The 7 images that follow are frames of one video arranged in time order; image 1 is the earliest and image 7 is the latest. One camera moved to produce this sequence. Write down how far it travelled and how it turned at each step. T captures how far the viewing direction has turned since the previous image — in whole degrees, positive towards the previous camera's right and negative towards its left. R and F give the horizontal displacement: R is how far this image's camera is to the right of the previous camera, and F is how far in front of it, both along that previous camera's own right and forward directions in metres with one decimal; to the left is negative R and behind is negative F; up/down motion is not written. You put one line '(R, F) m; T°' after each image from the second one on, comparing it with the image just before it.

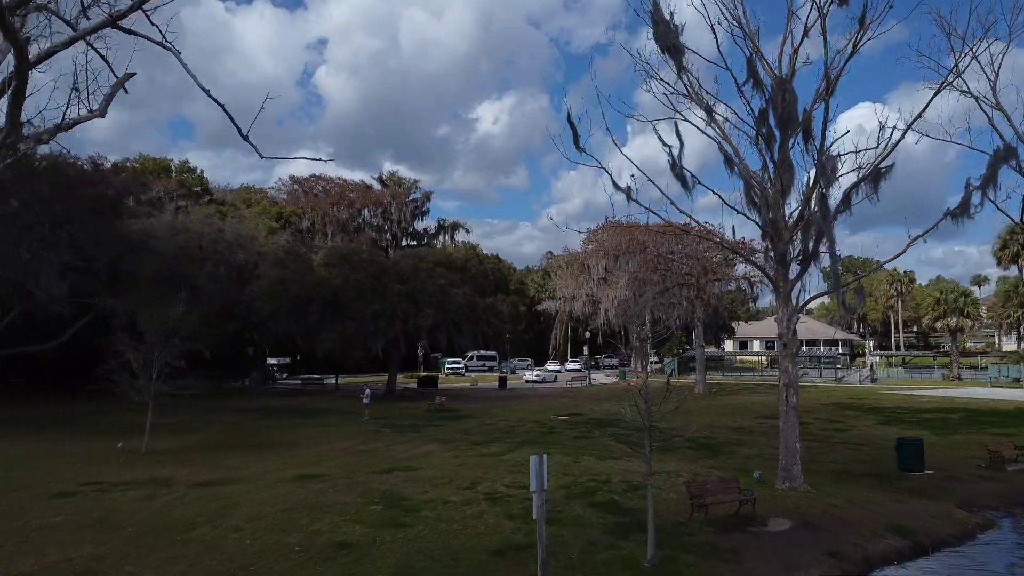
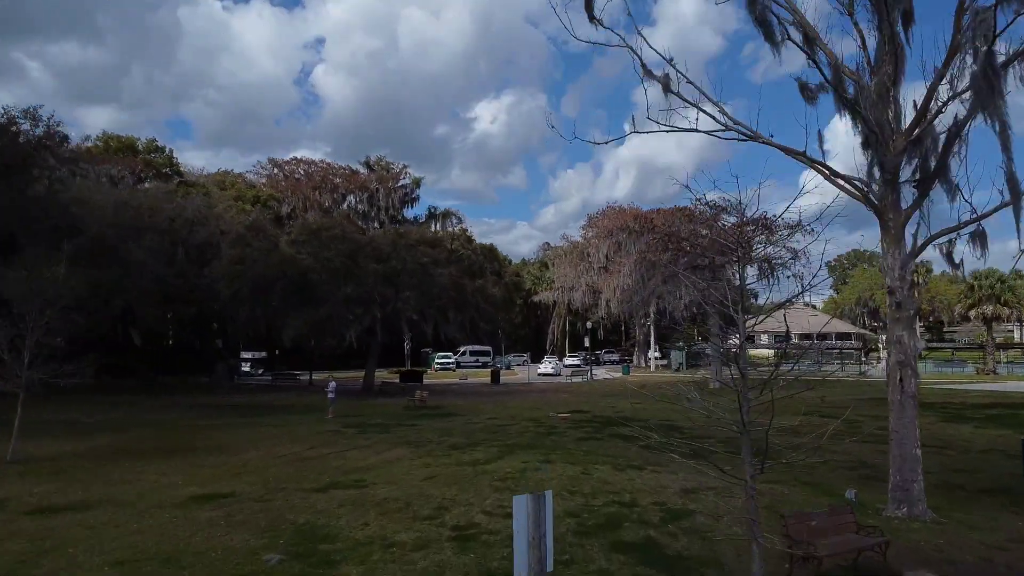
(+0.2, +4.6) m; 0°
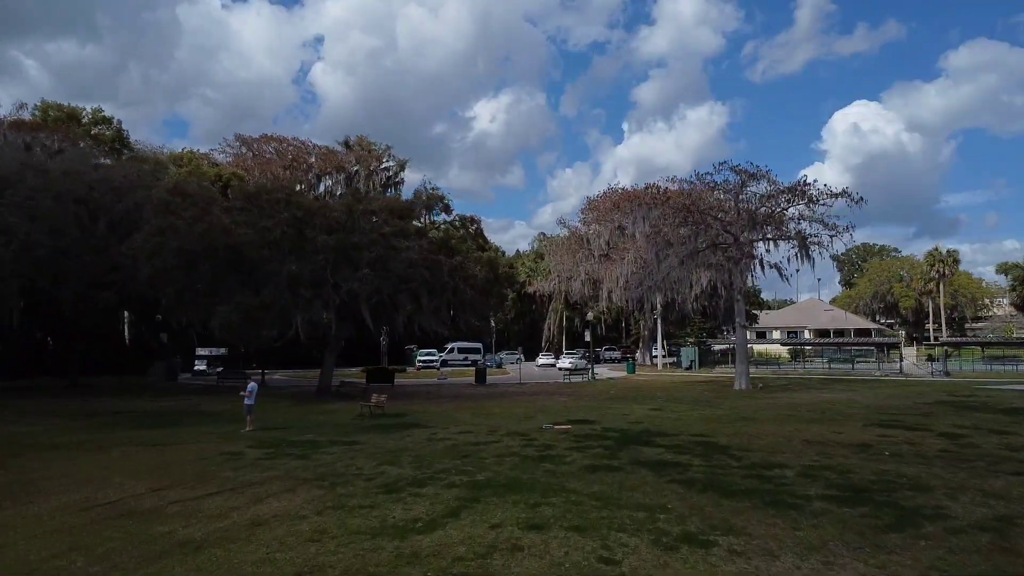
(+0.5, +6.4) m; 0°
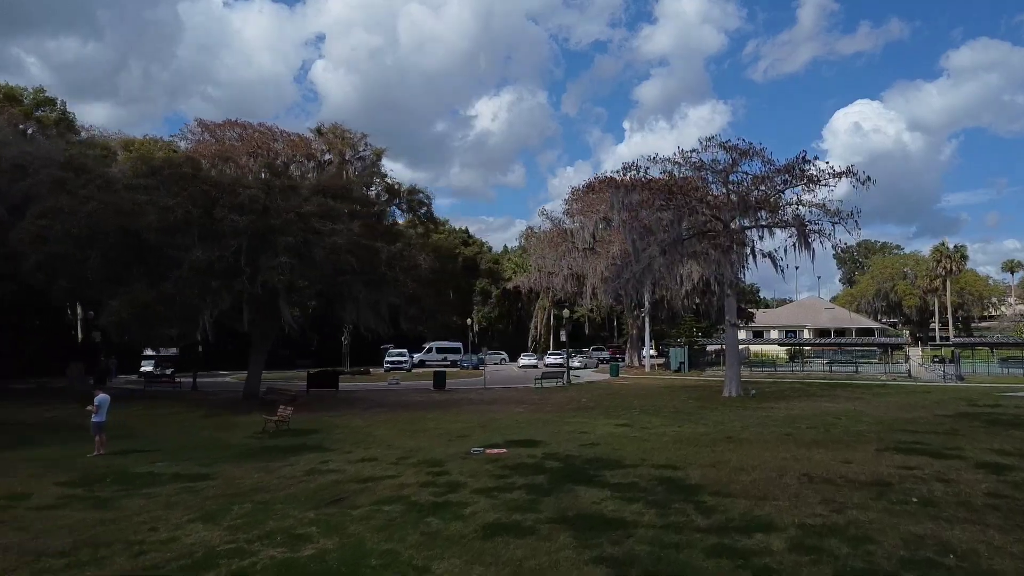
(+1.8, +4.0) m; 0°
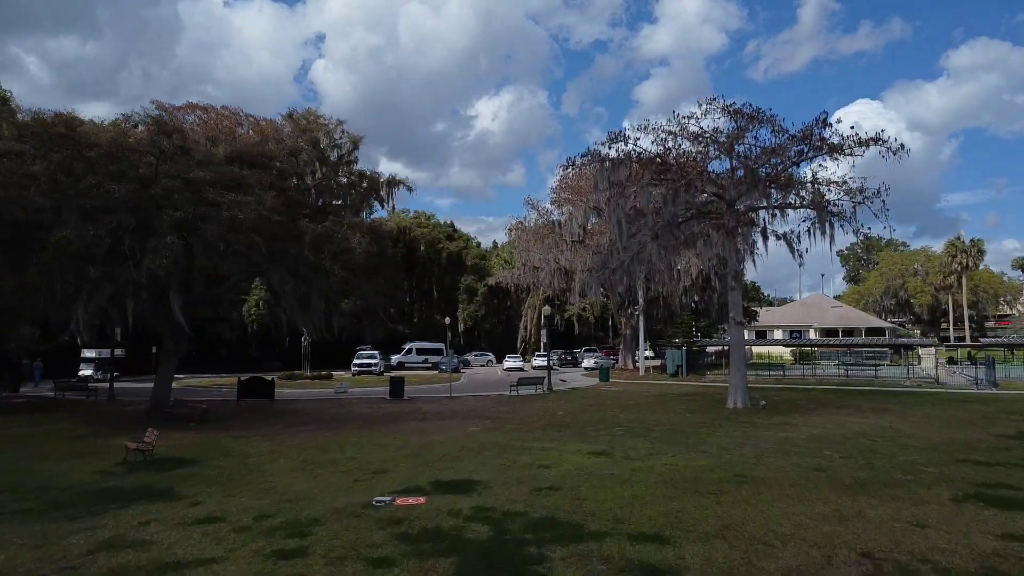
(+1.3, +4.5) m; 0°
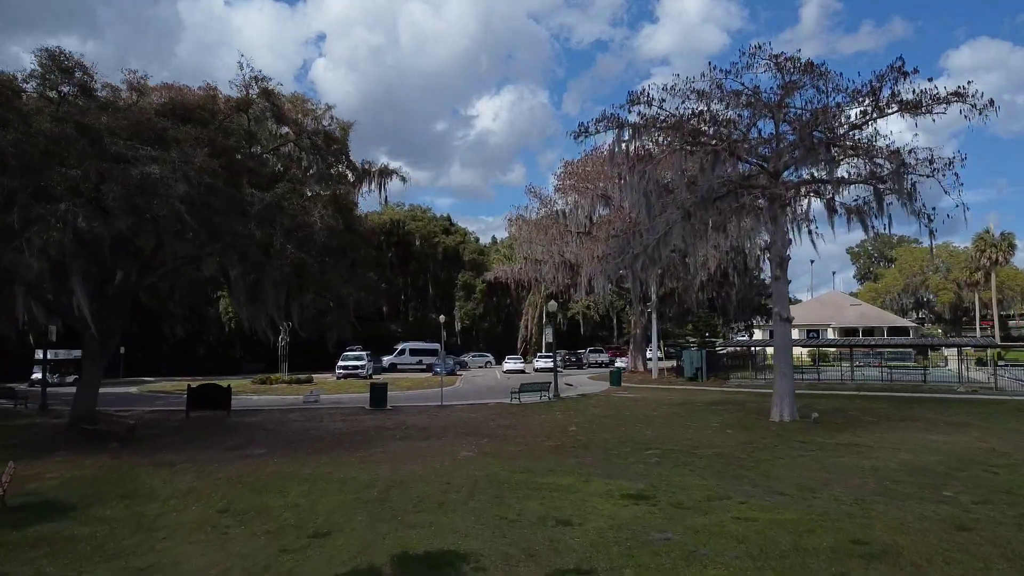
(-0.1, +4.1) m; 0°
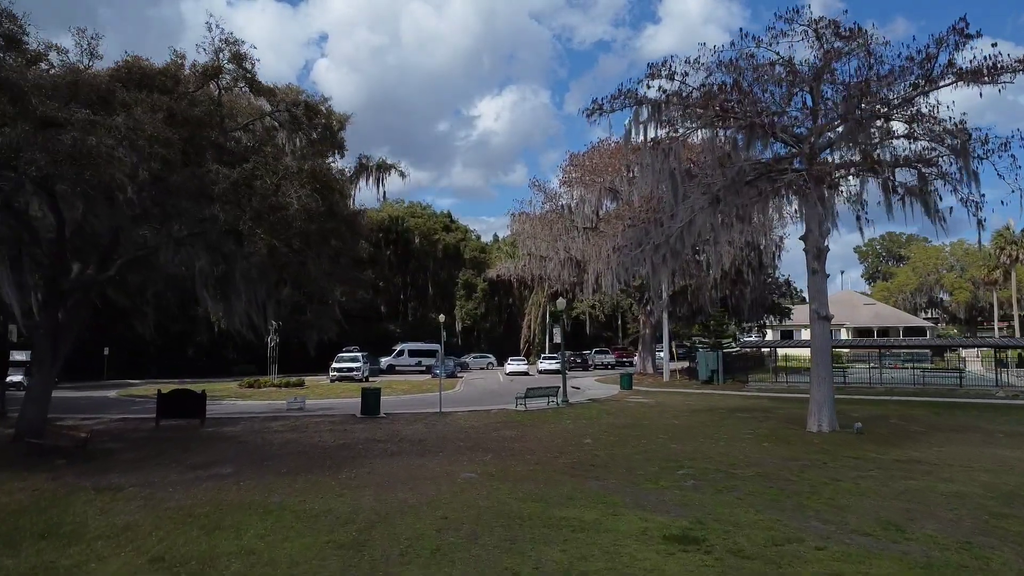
(-0.2, +2.2) m; 0°
